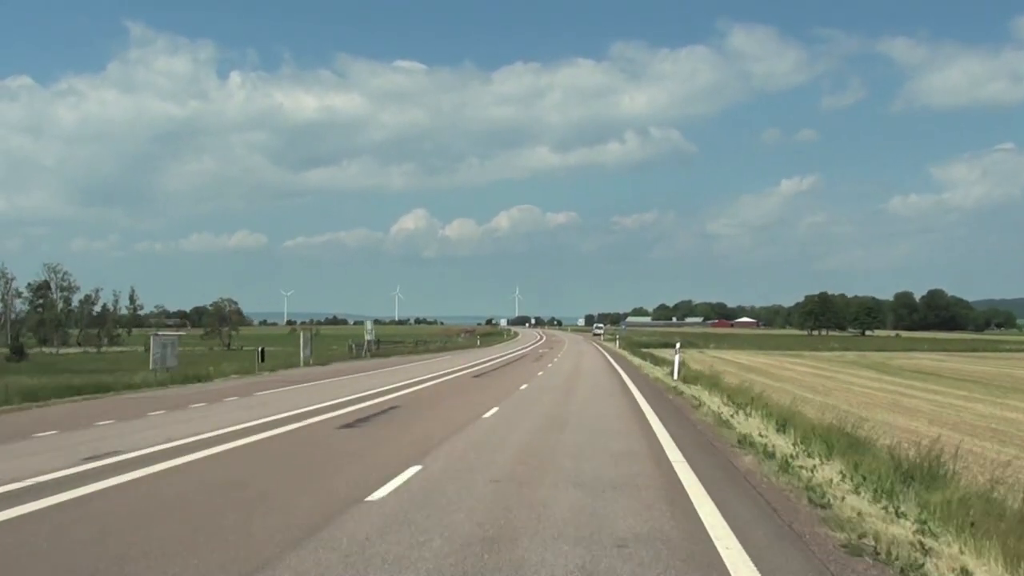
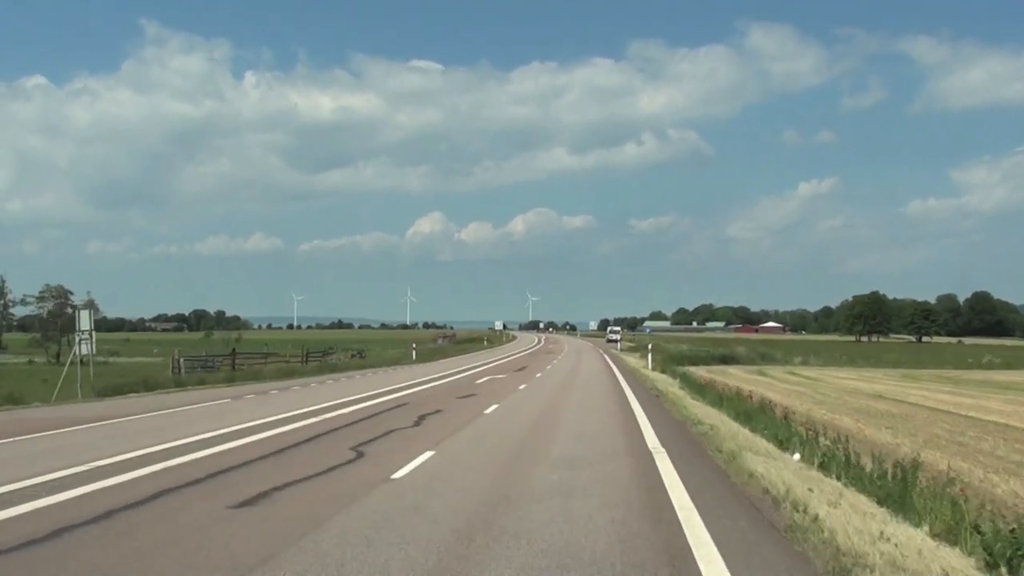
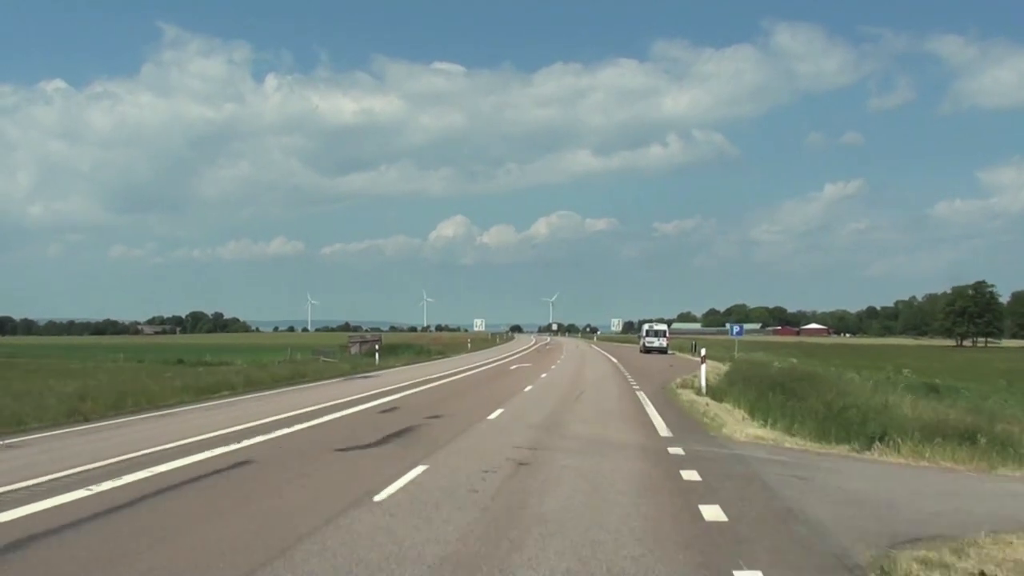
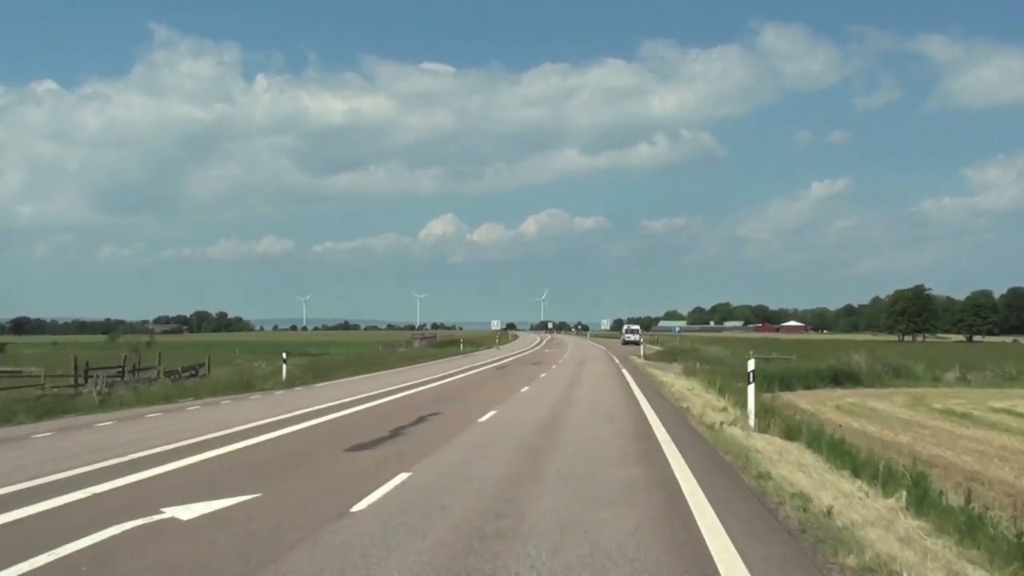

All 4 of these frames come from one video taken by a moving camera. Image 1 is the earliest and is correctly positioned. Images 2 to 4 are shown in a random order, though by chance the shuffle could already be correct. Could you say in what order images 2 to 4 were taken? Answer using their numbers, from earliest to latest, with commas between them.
2, 4, 3
